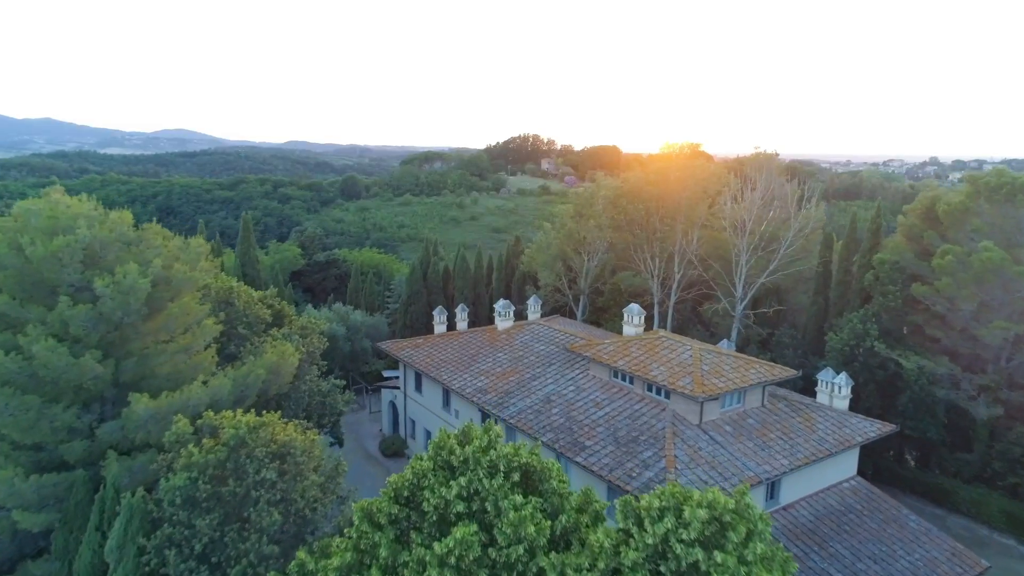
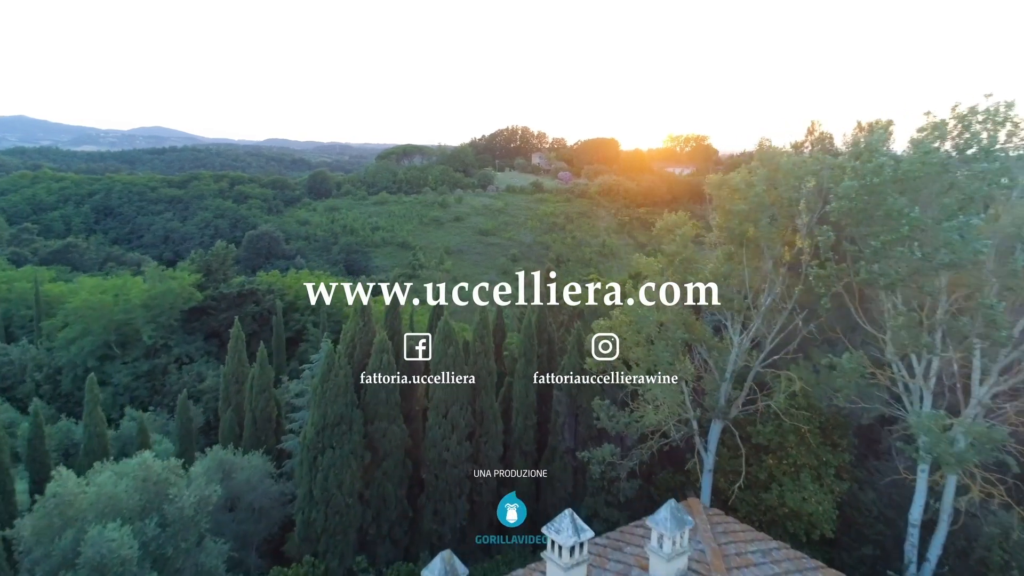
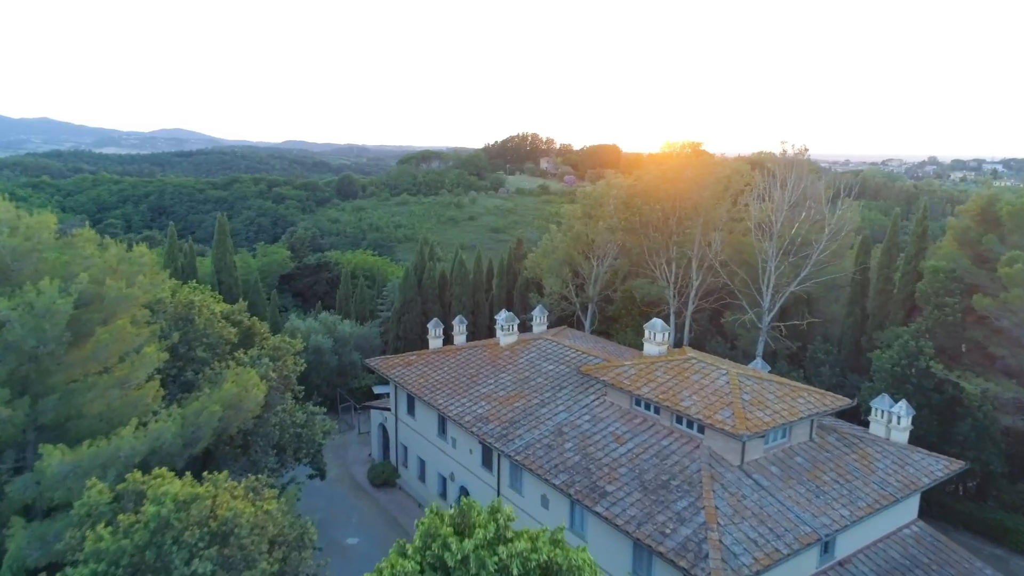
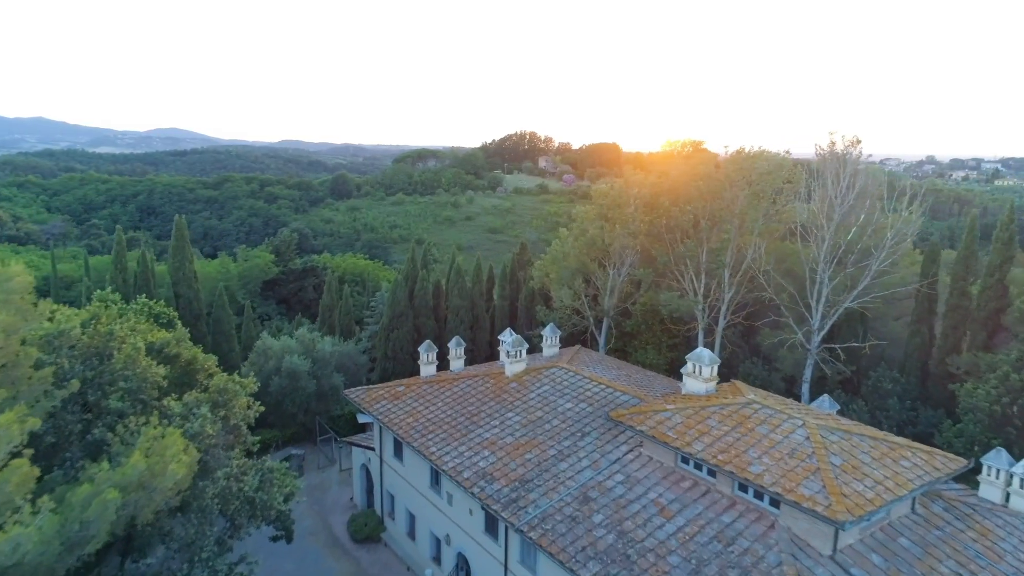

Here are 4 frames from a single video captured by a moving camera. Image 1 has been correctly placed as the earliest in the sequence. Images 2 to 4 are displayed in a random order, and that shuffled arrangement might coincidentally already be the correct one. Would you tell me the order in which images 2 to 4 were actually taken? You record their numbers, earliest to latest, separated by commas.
3, 4, 2
